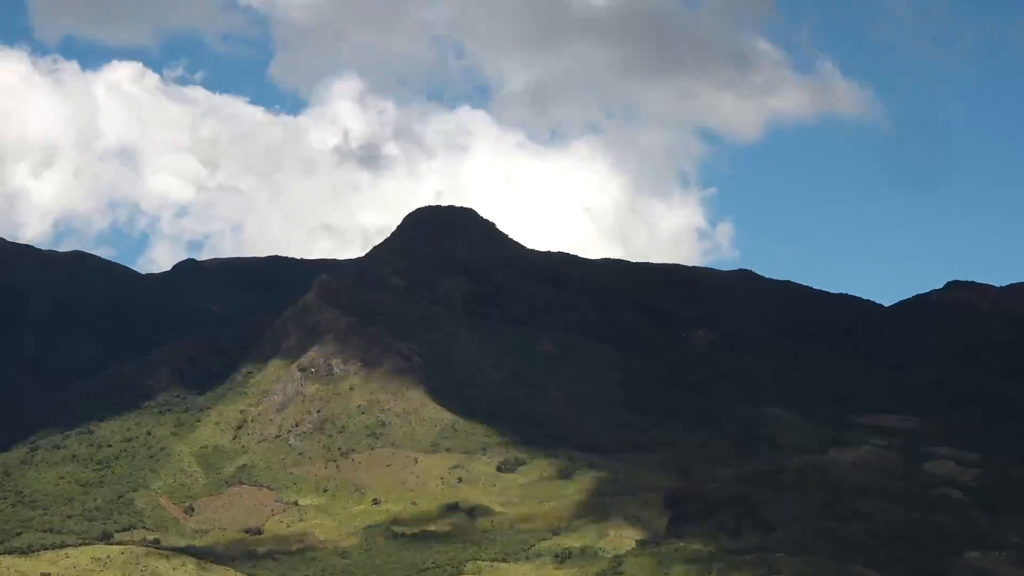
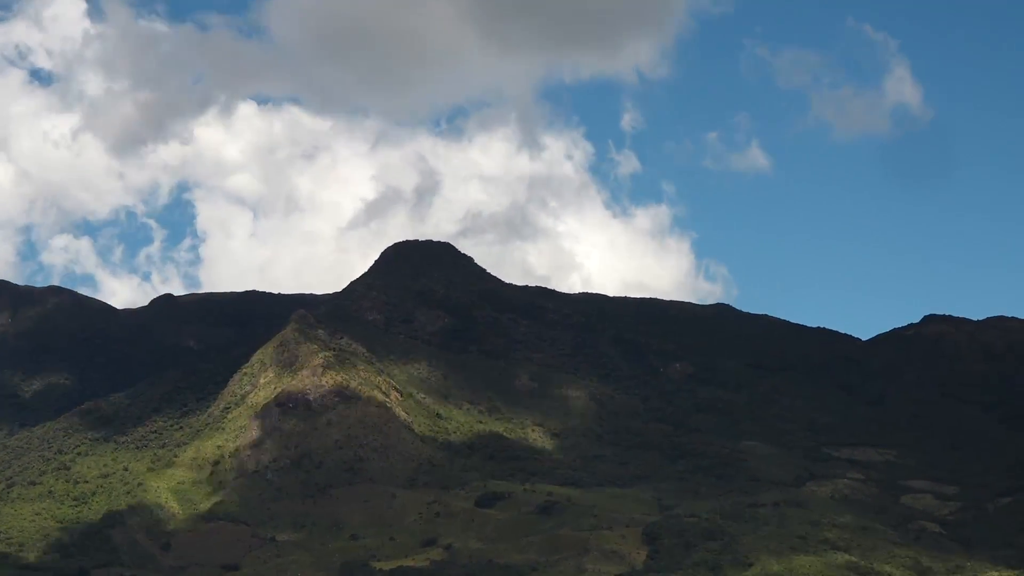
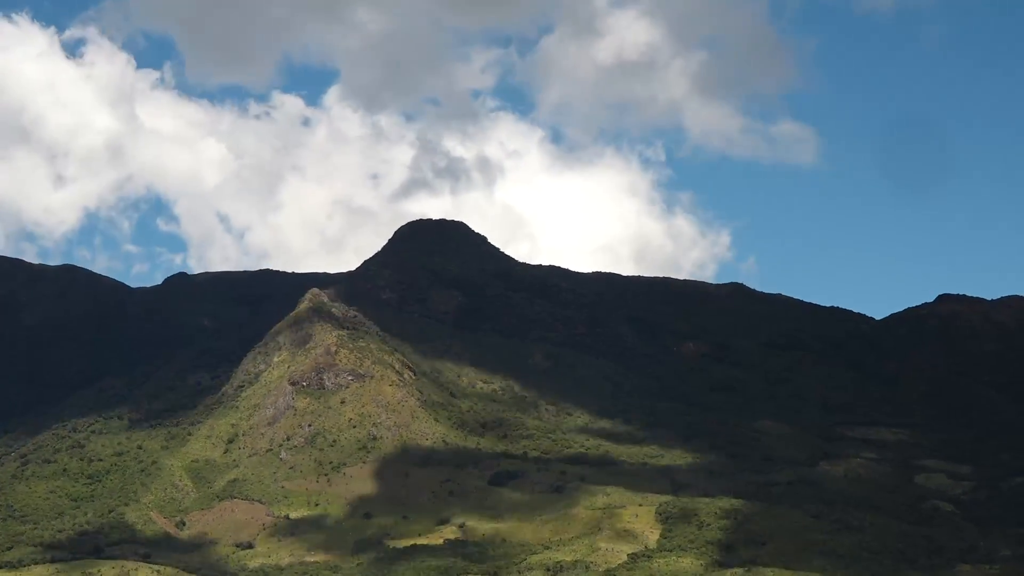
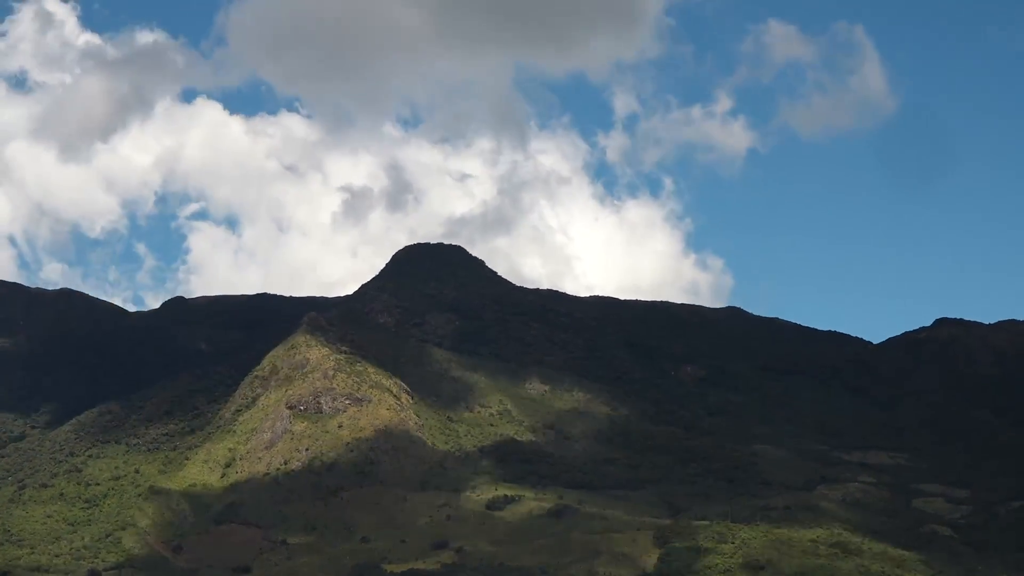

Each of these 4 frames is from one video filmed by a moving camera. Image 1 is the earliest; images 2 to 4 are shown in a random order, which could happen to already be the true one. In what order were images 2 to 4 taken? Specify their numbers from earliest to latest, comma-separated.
3, 4, 2
